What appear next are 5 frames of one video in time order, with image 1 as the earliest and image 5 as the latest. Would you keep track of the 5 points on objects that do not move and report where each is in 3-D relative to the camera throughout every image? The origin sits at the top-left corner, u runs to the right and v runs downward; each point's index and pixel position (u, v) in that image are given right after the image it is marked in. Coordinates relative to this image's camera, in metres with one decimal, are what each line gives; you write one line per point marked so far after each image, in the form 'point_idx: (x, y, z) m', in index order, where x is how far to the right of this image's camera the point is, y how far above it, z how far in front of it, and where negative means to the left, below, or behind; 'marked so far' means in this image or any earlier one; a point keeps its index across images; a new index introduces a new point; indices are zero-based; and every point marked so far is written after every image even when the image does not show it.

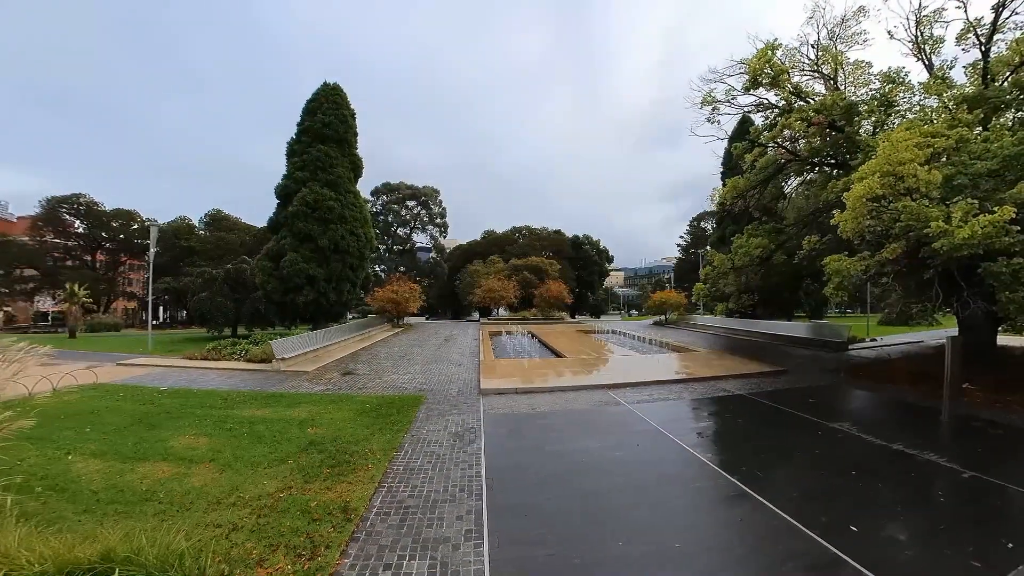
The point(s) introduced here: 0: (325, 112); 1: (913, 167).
0: (-8.1, +7.5, +18.5) m
1: (+5.5, +1.7, +5.9) m
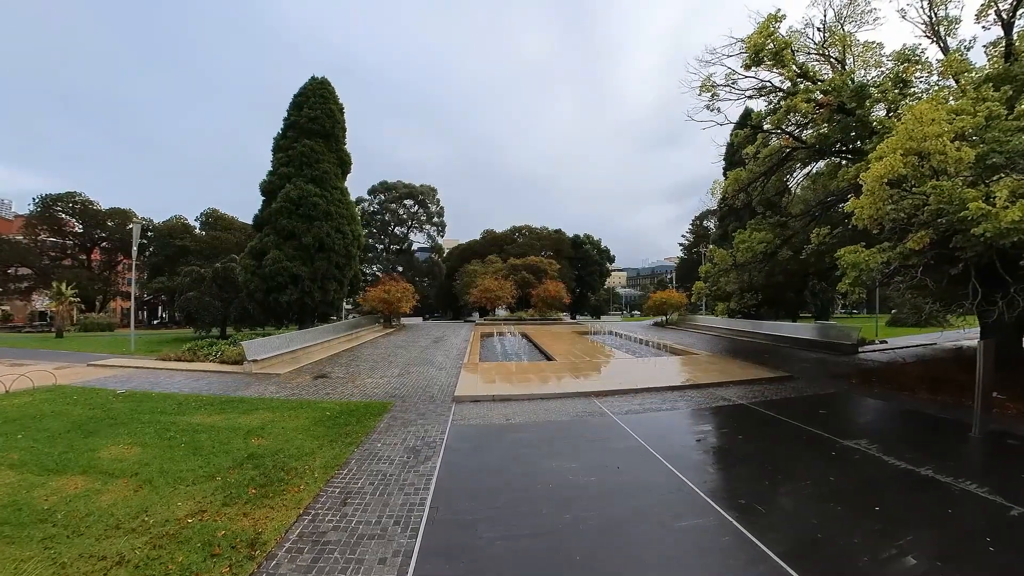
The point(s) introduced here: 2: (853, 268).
0: (-8.4, +7.5, +17.9) m
1: (+5.1, +1.7, +5.1) m
2: (+4.8, +0.3, +6.0) m
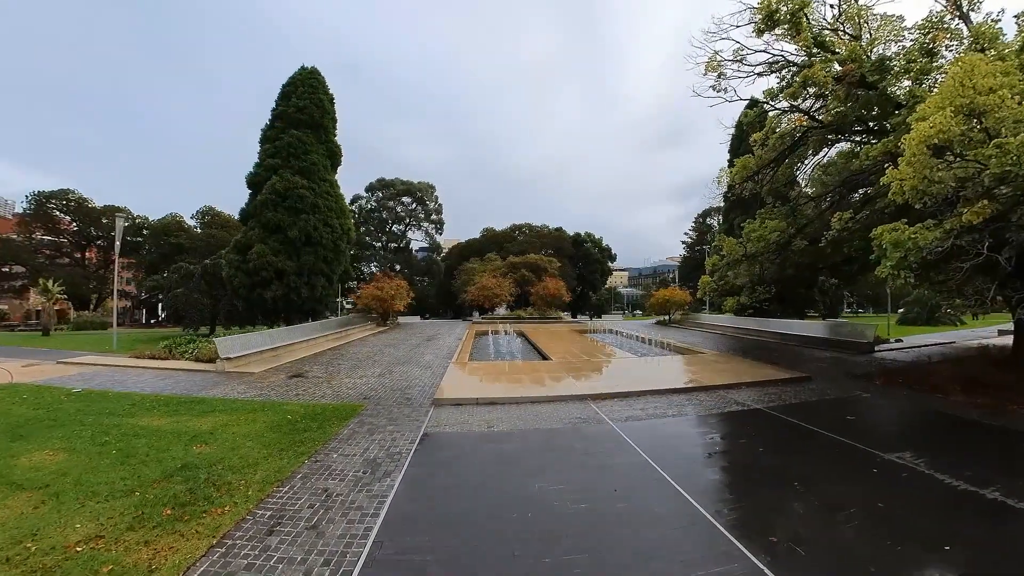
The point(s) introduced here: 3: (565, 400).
0: (-8.5, +7.7, +17.2) m
1: (+4.9, +1.9, +4.3) m
2: (+4.6, +0.5, +5.2) m
3: (+0.8, -1.7, +6.6) m
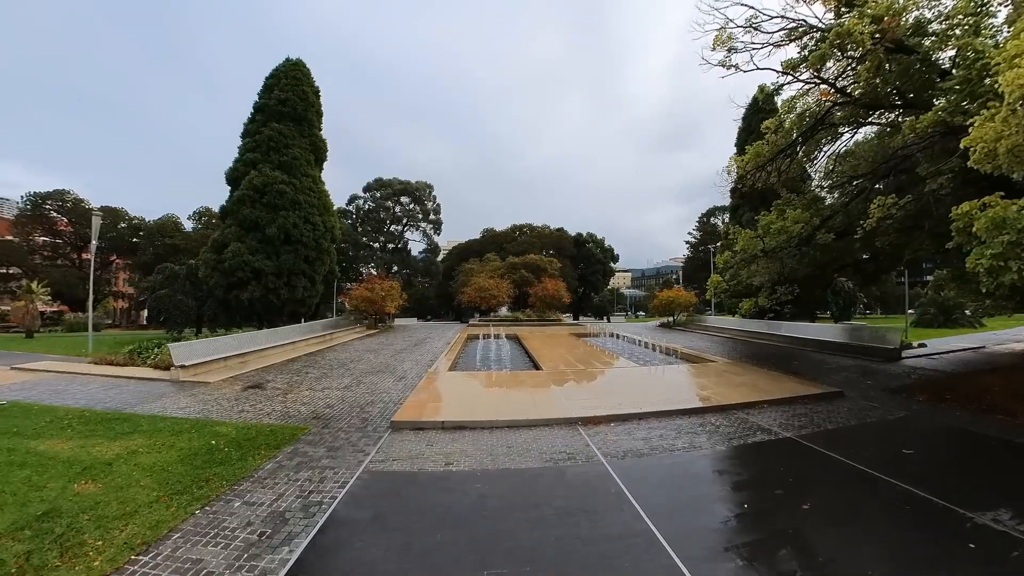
0: (-8.7, +7.6, +16.2) m
1: (+4.5, +1.9, +3.1) m
2: (+4.2, +0.5, +4.0) m
3: (+0.5, -1.7, +5.5) m
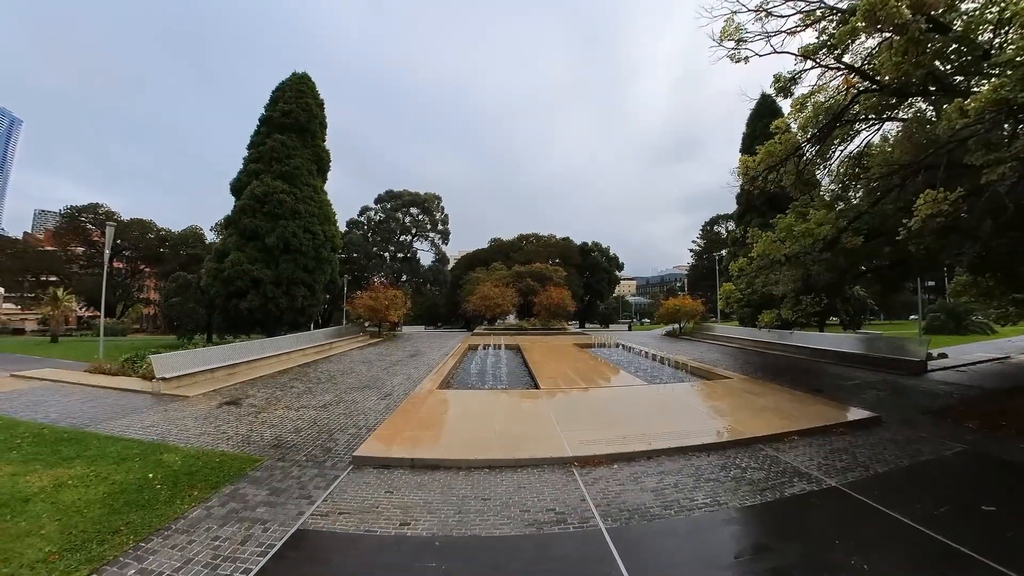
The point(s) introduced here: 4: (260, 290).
0: (-8.3, +7.4, +15.9) m
1: (+4.3, +1.8, +2.2) m
2: (+4.0, +0.3, +3.0) m
3: (+0.4, -1.8, +4.6) m
4: (-8.5, 0.0, +14.6) m
